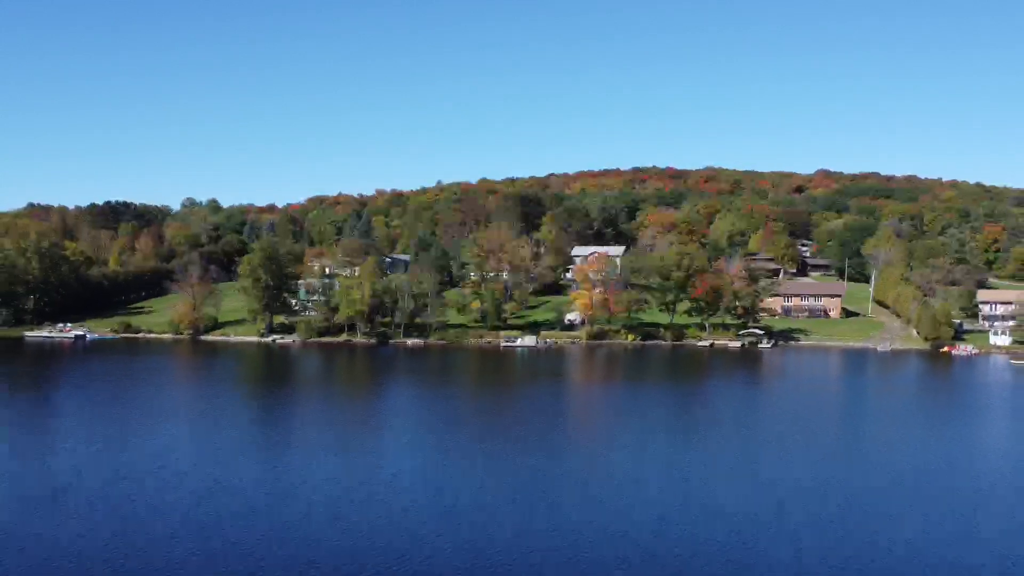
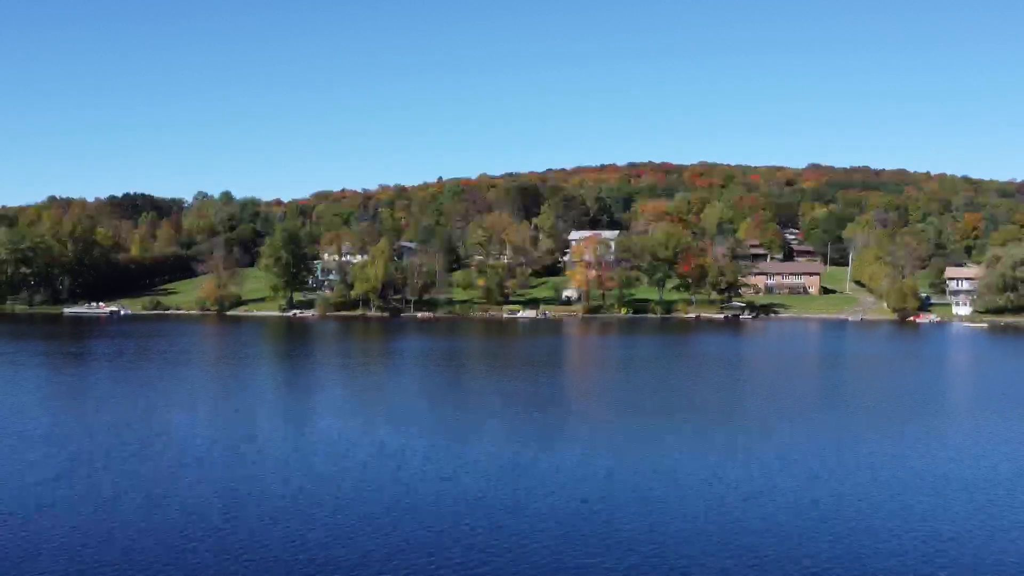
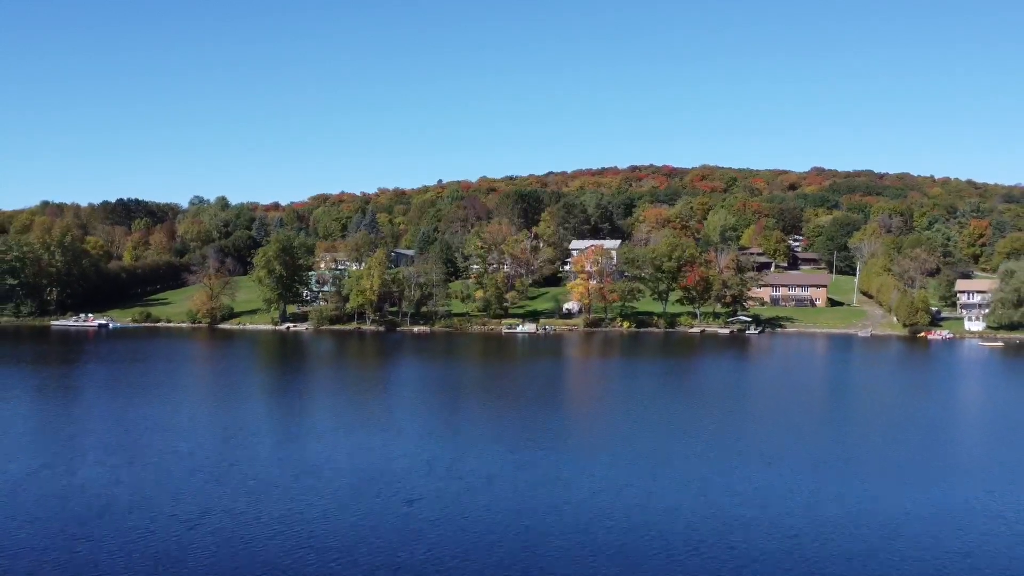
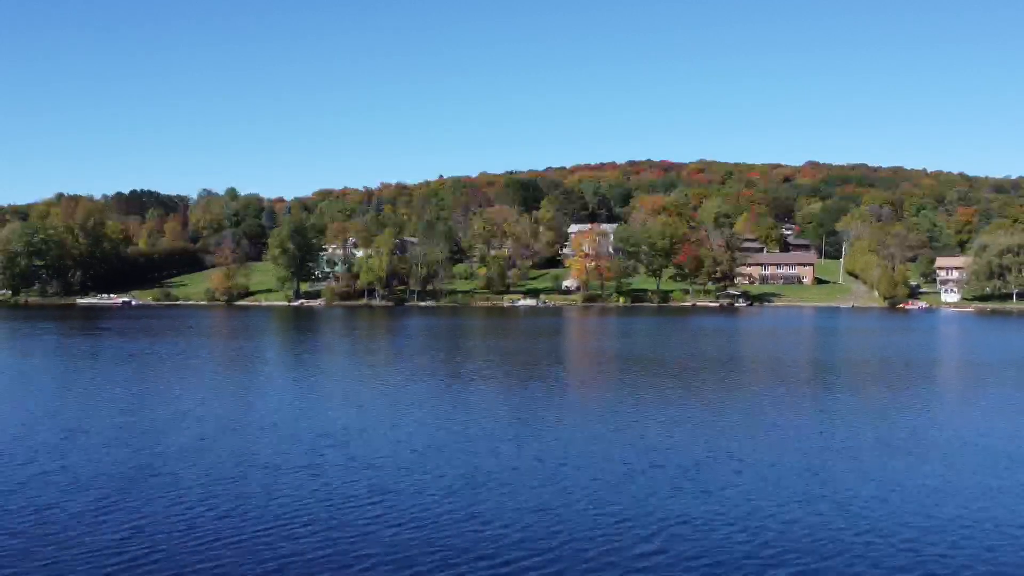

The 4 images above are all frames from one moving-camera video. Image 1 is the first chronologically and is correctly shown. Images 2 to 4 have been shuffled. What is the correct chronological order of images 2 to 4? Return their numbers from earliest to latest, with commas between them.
3, 2, 4
